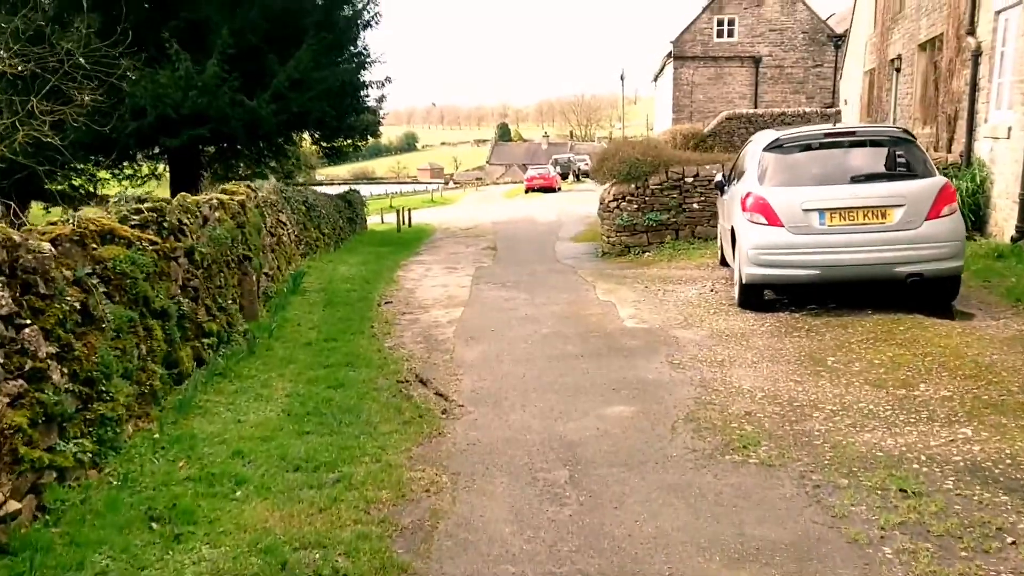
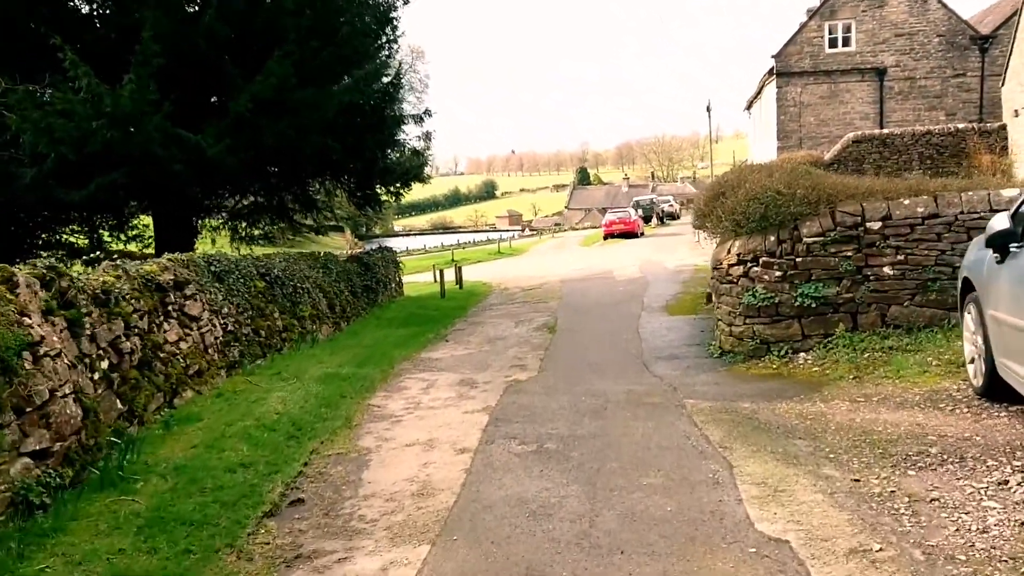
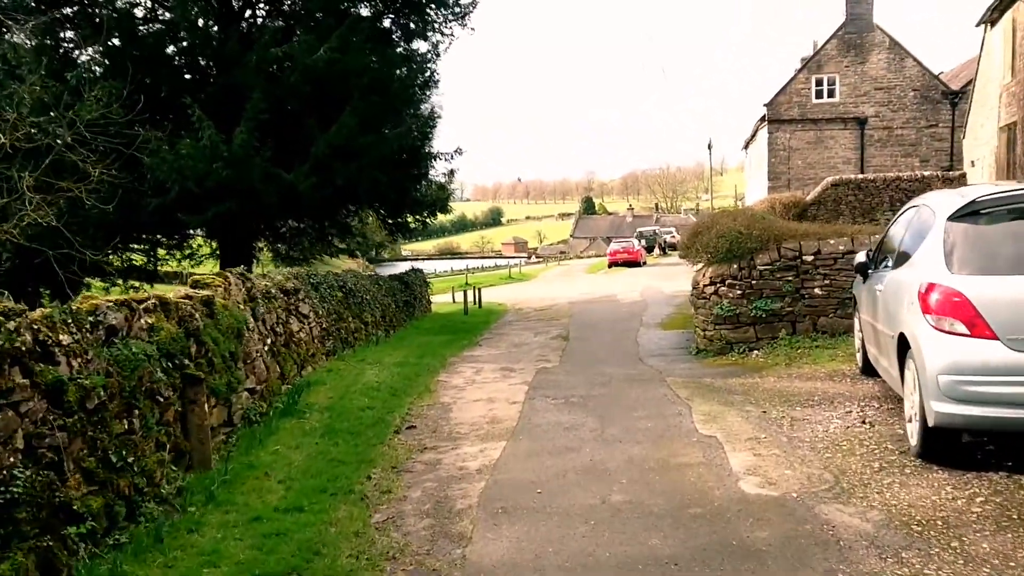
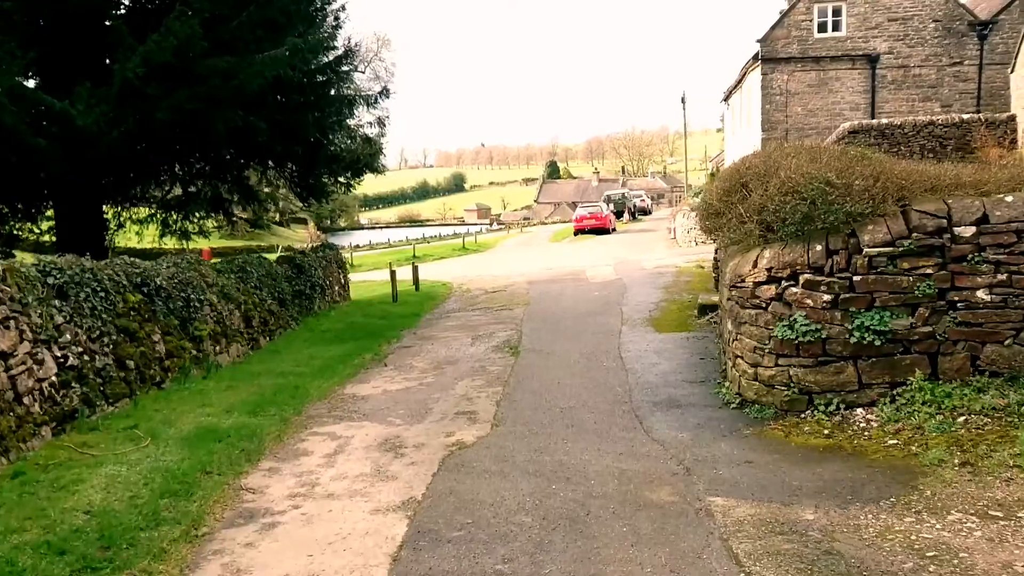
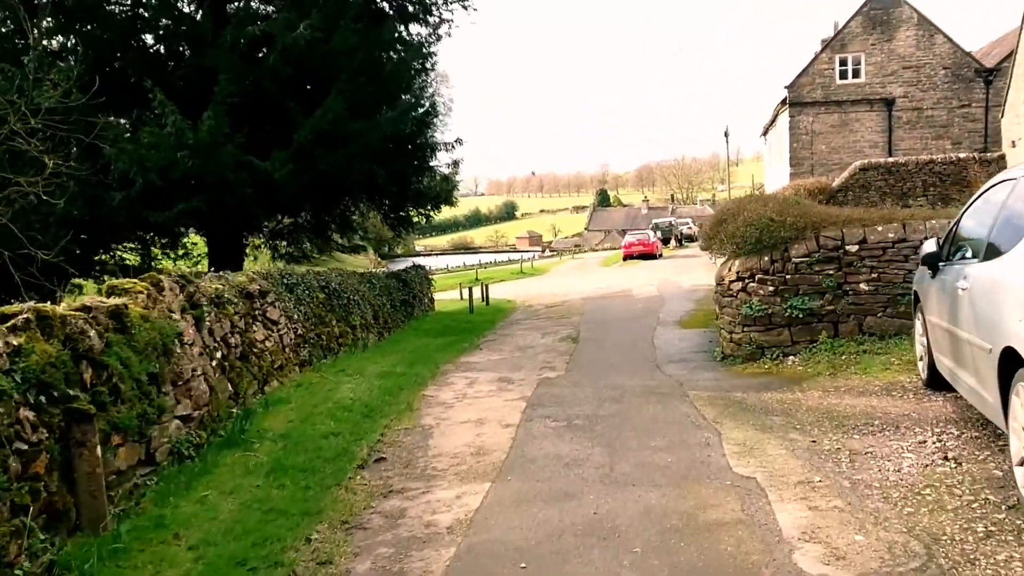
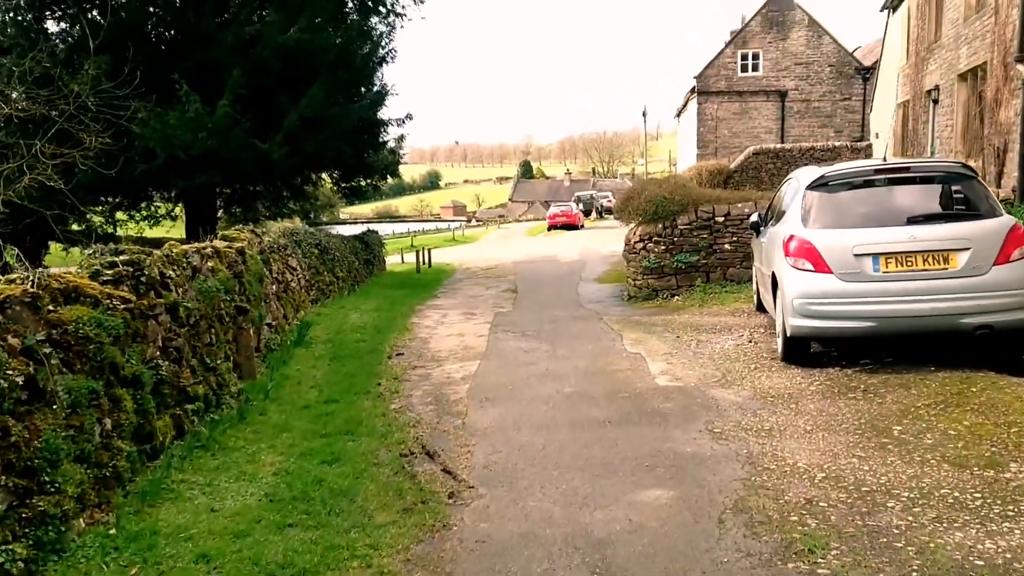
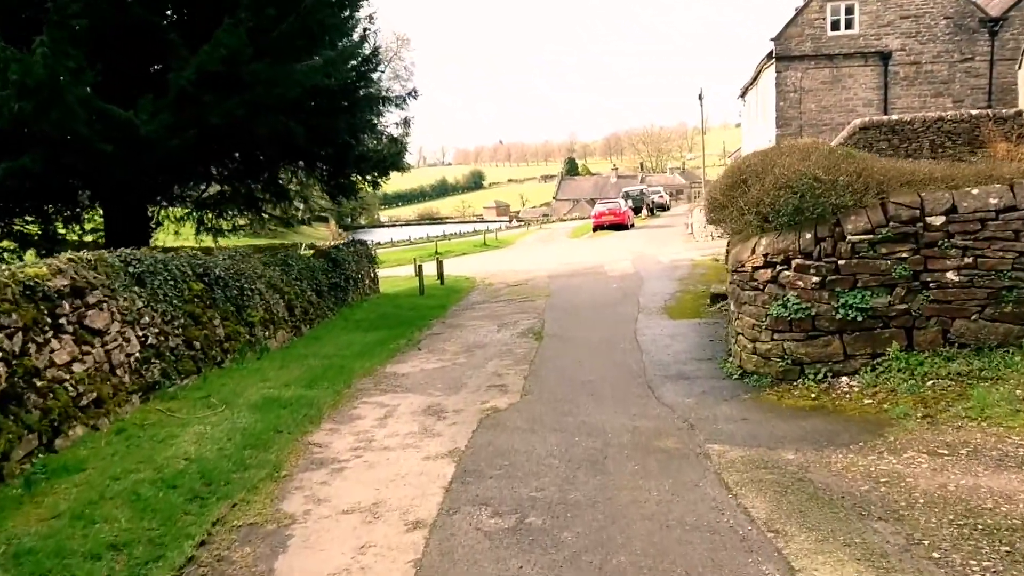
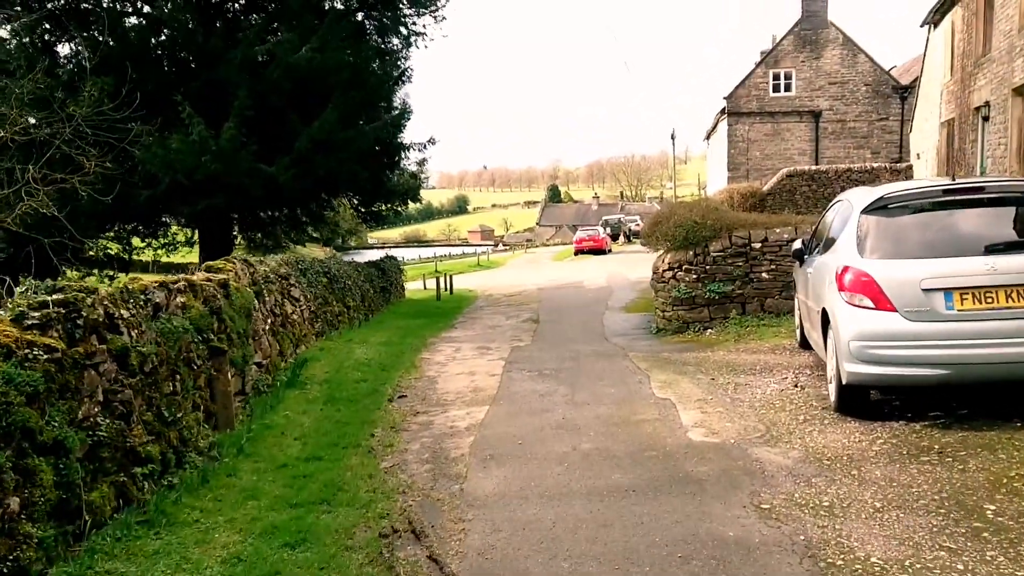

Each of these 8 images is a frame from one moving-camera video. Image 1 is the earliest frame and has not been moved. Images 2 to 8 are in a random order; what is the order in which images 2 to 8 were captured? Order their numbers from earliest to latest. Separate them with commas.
6, 8, 3, 5, 2, 7, 4
